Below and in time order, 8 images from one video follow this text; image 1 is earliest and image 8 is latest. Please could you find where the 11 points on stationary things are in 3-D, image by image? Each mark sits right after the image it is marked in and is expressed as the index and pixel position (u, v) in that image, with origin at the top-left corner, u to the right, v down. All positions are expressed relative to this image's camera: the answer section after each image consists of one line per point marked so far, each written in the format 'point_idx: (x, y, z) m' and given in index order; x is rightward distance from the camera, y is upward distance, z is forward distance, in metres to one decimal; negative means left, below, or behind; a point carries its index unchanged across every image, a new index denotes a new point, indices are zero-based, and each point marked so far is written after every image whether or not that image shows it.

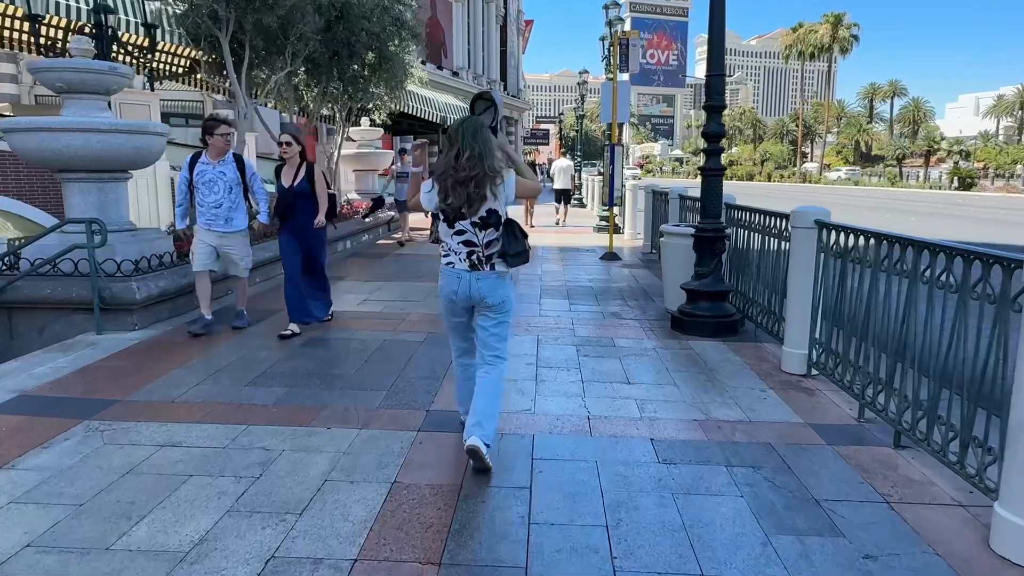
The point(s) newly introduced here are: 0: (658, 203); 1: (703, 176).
0: (+2.8, +1.6, +13.0) m
1: (+1.9, +1.1, +6.8) m
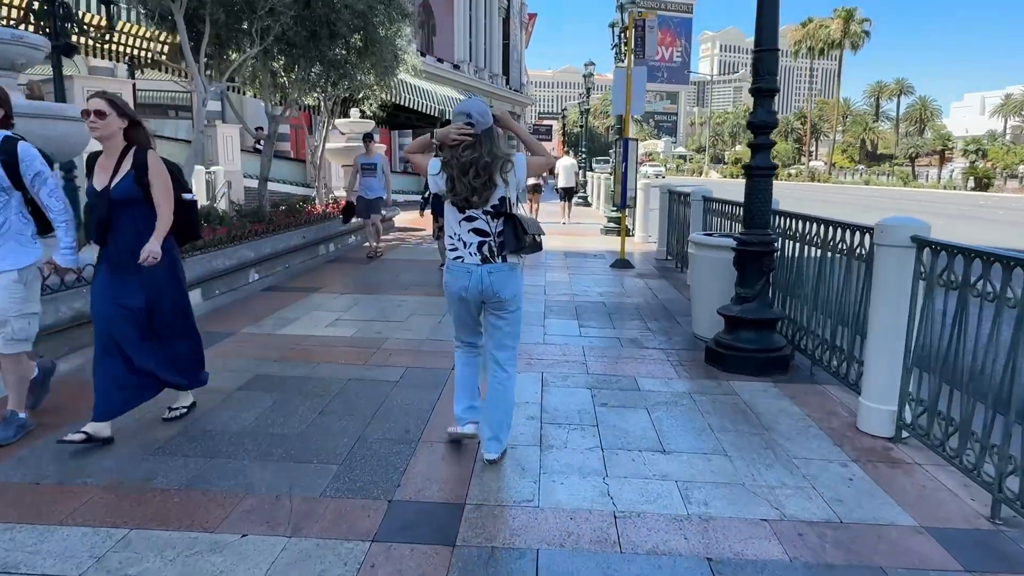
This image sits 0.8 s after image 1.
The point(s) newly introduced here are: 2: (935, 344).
0: (+2.8, +1.4, +11.7) m
1: (+1.9, +0.9, +5.5) m
2: (+2.4, -0.3, +3.8) m
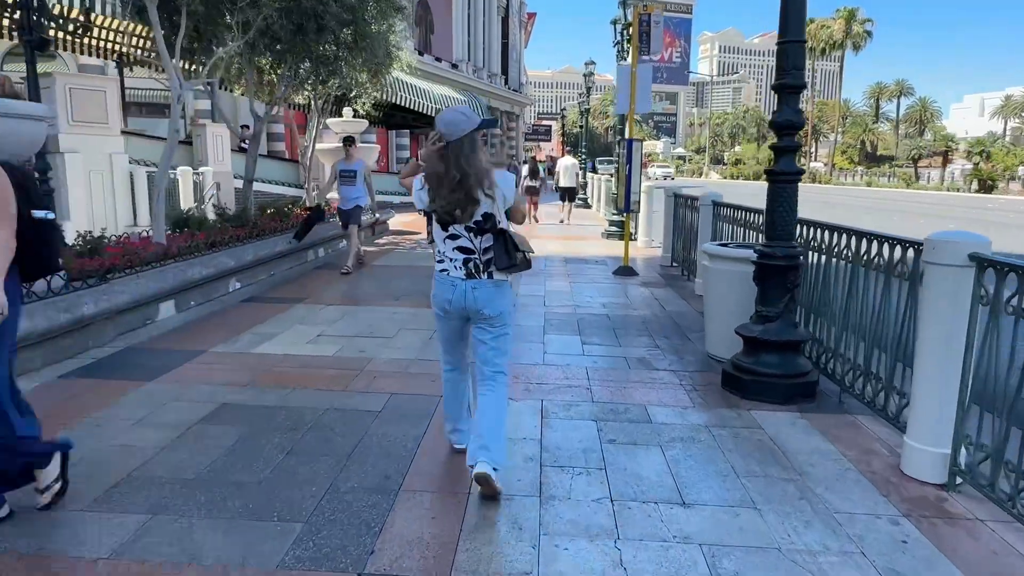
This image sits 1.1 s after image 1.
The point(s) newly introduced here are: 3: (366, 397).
0: (+2.8, +1.3, +11.1) m
1: (+1.9, +0.8, +4.9) m
2: (+2.3, -0.4, +3.3) m
3: (-1.0, -0.8, +4.8) m
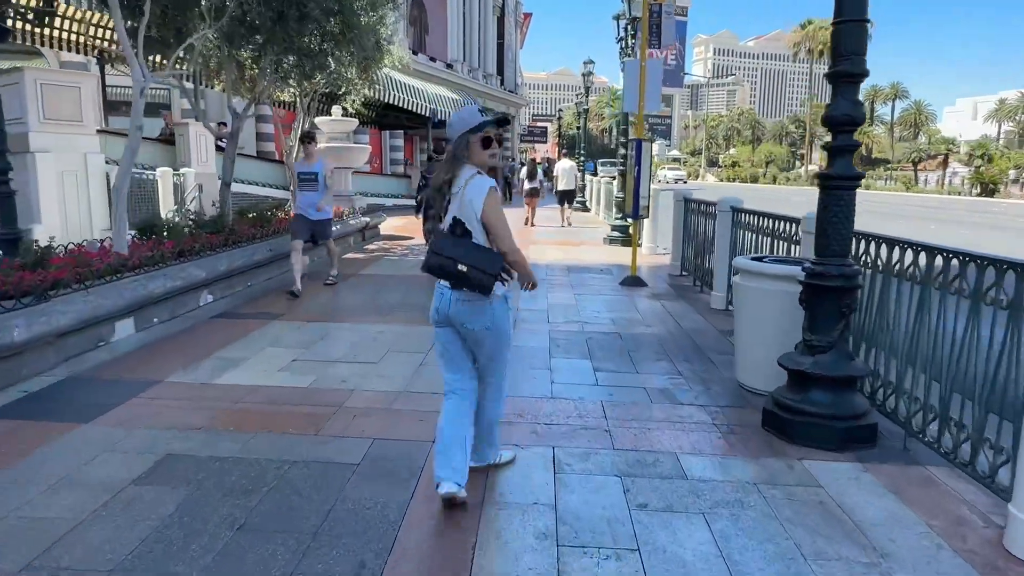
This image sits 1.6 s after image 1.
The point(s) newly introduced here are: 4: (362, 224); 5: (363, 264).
0: (+2.8, +1.1, +10.4) m
1: (+1.9, +0.6, +4.2) m
2: (+2.4, -0.6, +2.5) m
3: (-1.0, -0.9, +4.0) m
4: (-3.1, +1.3, +14.1) m
5: (-2.5, +0.4, +11.4) m
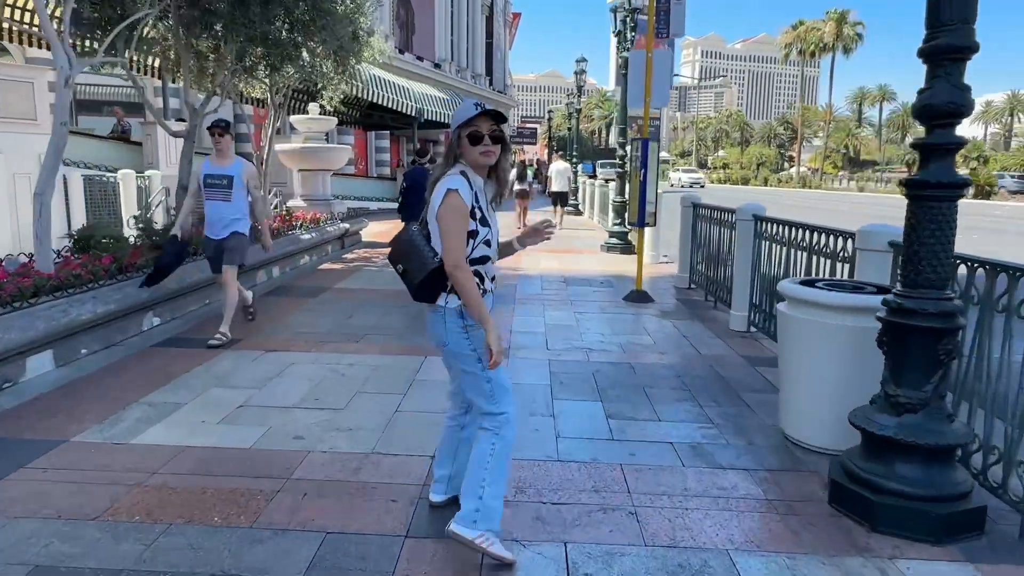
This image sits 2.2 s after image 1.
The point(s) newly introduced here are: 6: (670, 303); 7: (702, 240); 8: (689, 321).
0: (+2.6, +0.9, +9.4) m
1: (+1.9, +0.4, +3.2) m
2: (+2.4, -0.8, +1.5) m
3: (-1.0, -1.1, +3.0) m
4: (-3.3, +1.1, +13.0) m
5: (-2.6, +0.2, +10.3) m
6: (+2.1, -0.2, +9.0) m
7: (+2.6, +0.7, +9.4) m
8: (+2.1, -0.4, +7.9) m
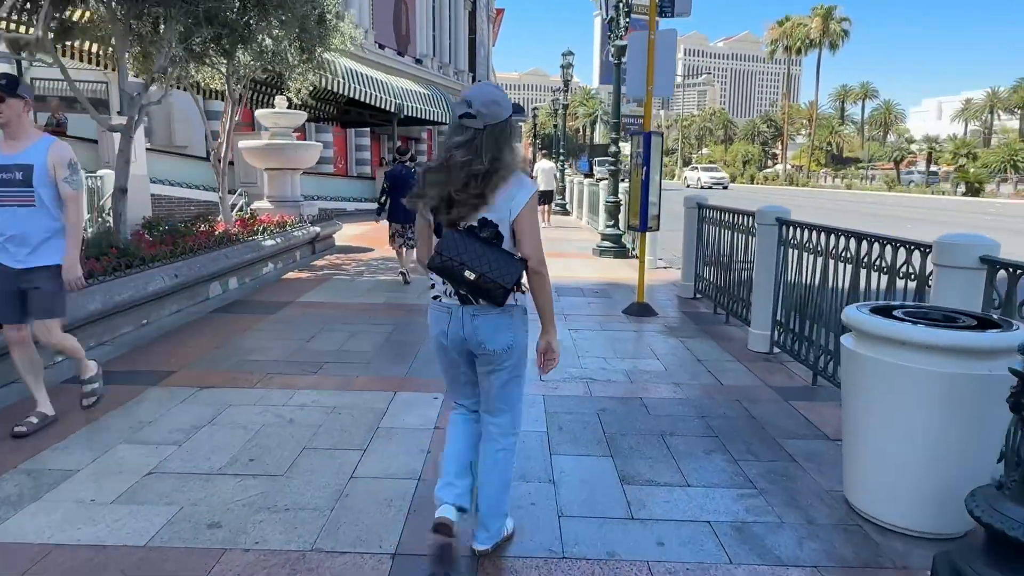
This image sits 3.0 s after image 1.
0: (+2.5, +0.8, +8.5) m
1: (+1.8, +0.3, +2.2) m
2: (+2.4, -0.9, +0.6) m
3: (-1.0, -1.3, +2.0) m
4: (-3.6, +0.9, +12.0) m
5: (-2.8, 0.0, +9.3) m
6: (+1.9, -0.3, +8.0) m
7: (+2.5, +0.5, +8.5) m
8: (+1.9, -0.5, +6.9) m
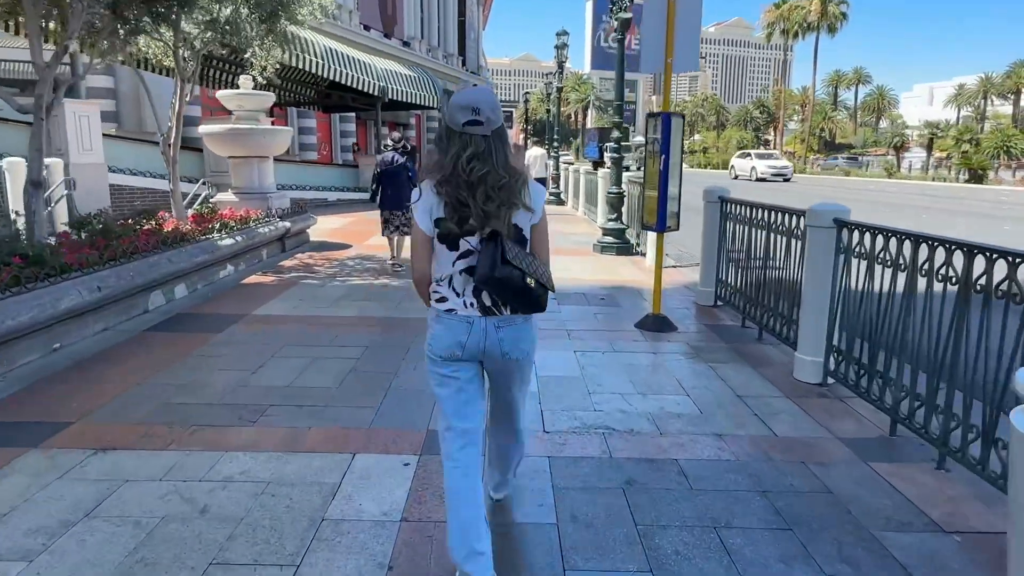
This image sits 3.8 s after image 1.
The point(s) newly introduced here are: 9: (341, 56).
0: (+2.4, +0.7, +7.3) m
1: (+1.9, +0.1, +1.0) m
2: (+2.4, -1.2, -0.6) m
3: (-1.0, -1.5, +0.8) m
4: (-3.7, +0.9, +10.7) m
5: (-2.9, -0.1, +8.0) m
6: (+1.9, -0.4, +6.9) m
7: (+2.4, +0.4, +7.3) m
8: (+1.9, -0.6, +5.7) m
9: (-4.8, +6.6, +19.1) m
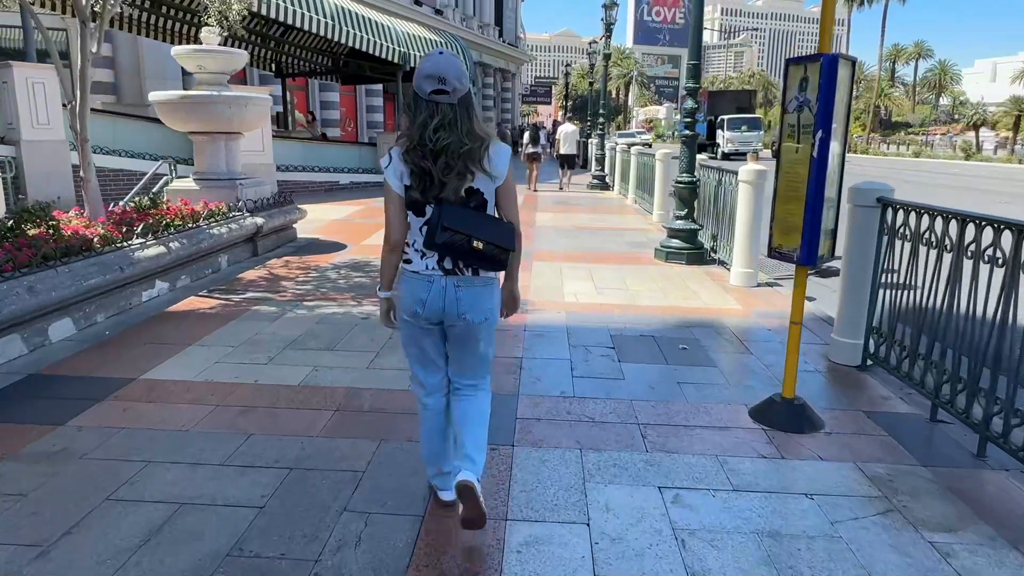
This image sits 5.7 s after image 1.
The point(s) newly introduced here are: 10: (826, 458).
0: (+2.6, +0.3, +4.5) m
1: (+1.8, -0.5, -1.7) m
2: (+2.2, -1.8, -3.3) m
3: (-1.1, -2.1, -1.8) m
4: (-3.2, +0.7, +8.2) m
5: (-2.6, -0.4, +5.5) m
6: (+2.1, -0.8, +4.1) m
7: (+2.6, 0.0, +4.5) m
8: (+2.0, -1.1, +3.0) m
9: (-3.8, +6.6, +16.5) m
10: (+1.7, -0.9, +3.6) m
